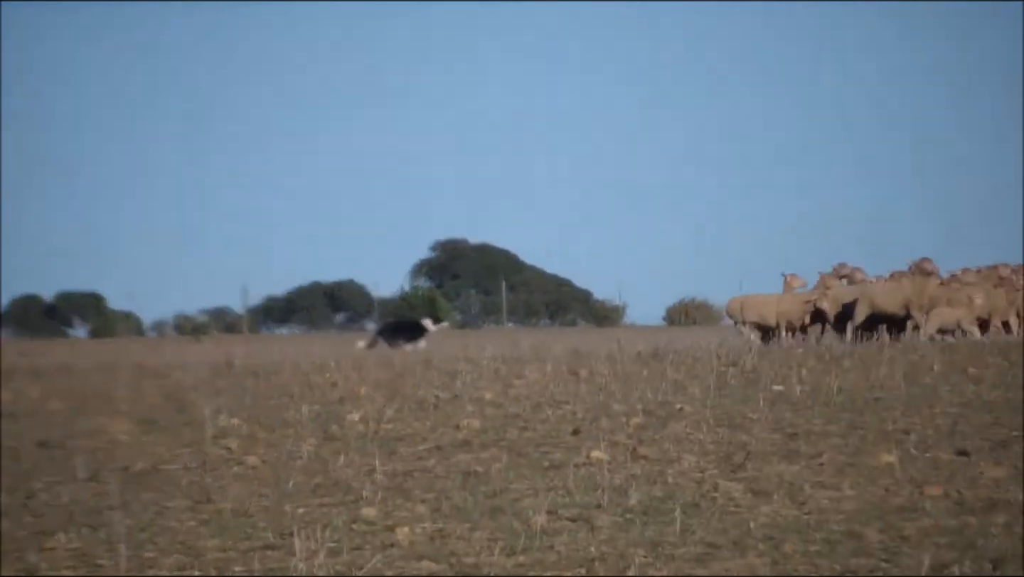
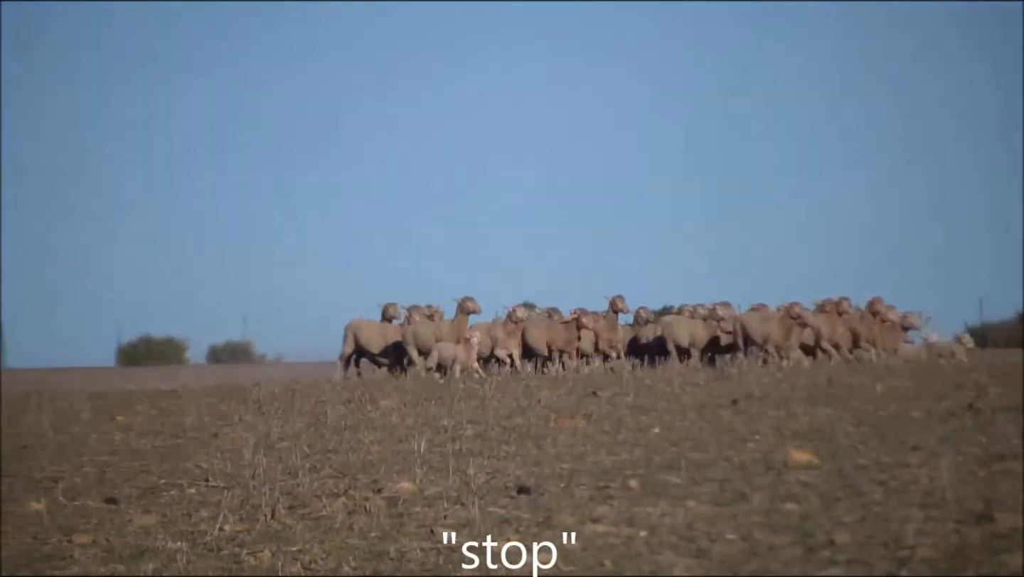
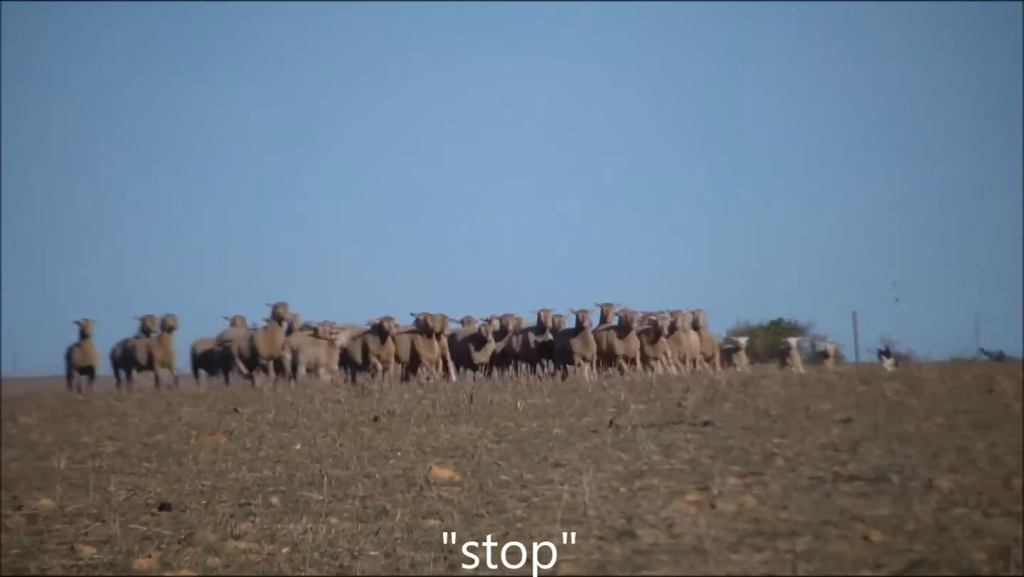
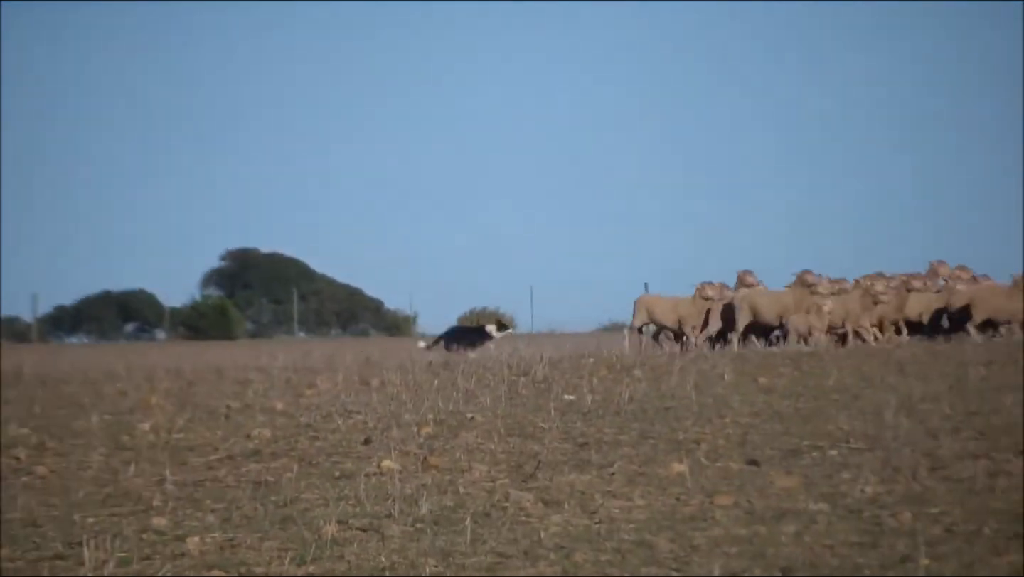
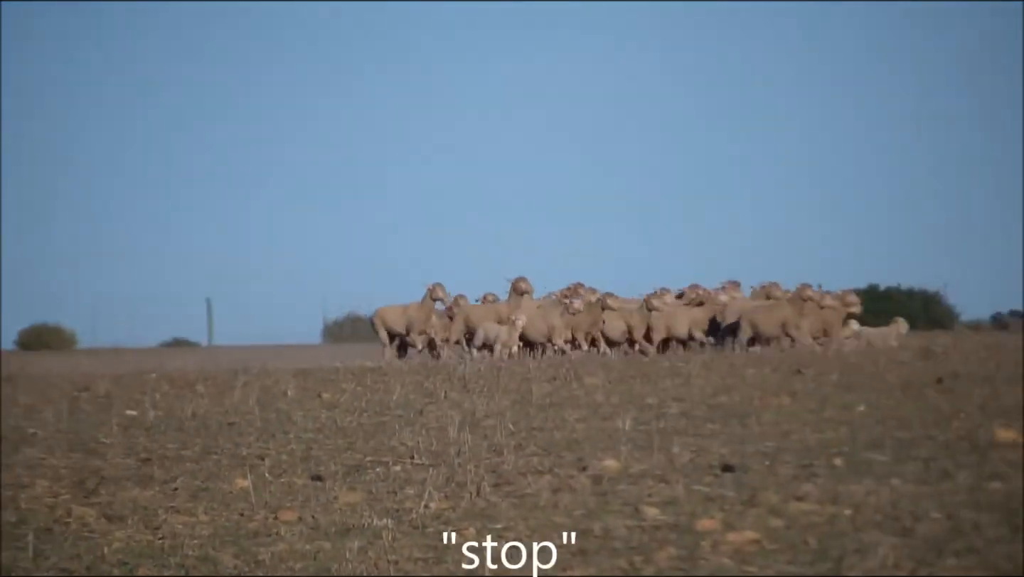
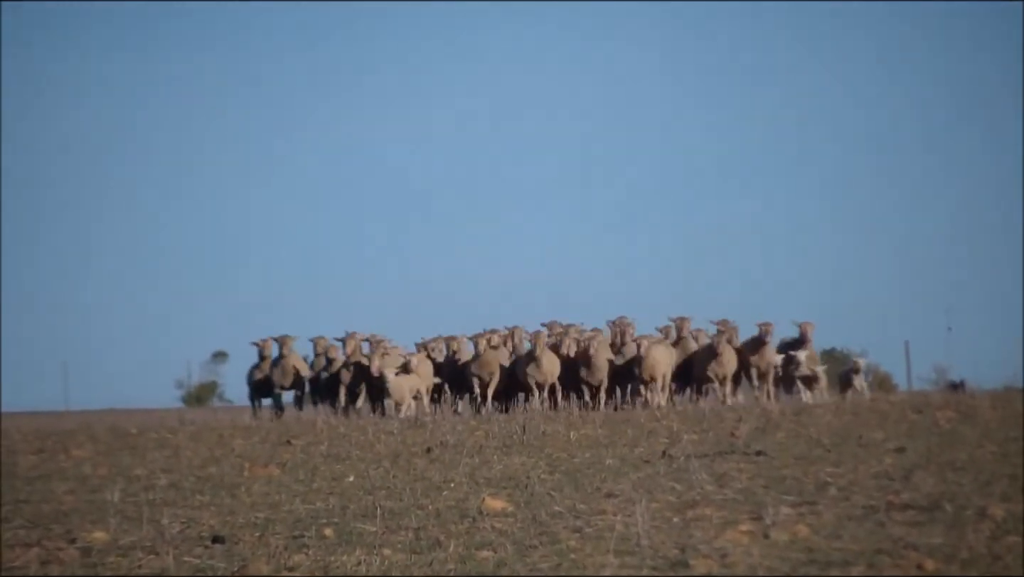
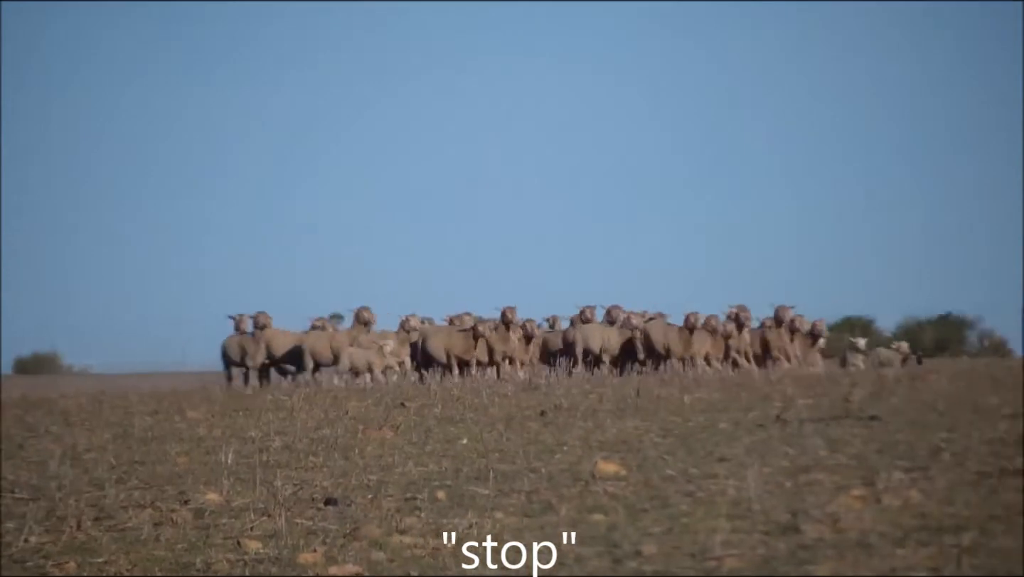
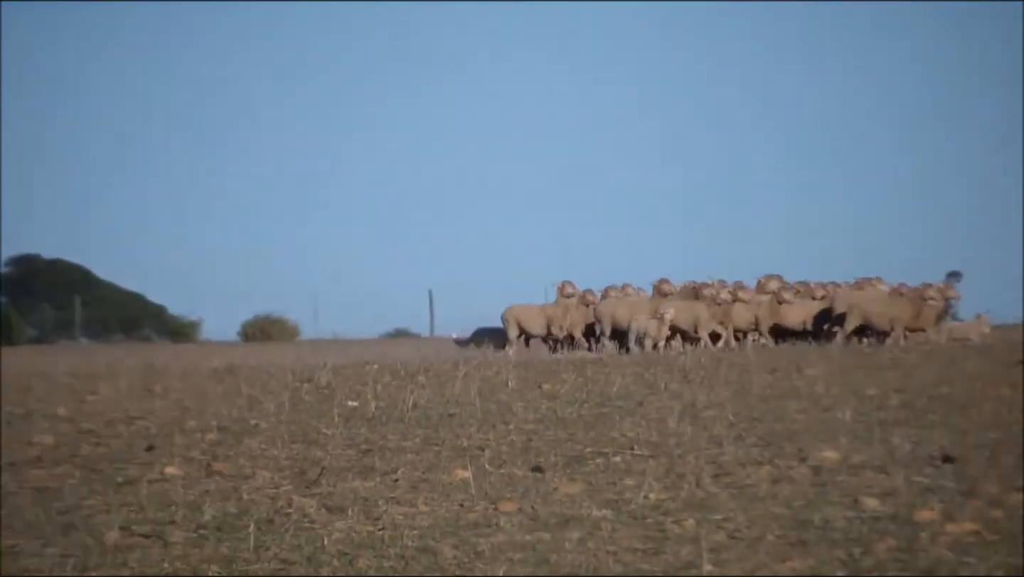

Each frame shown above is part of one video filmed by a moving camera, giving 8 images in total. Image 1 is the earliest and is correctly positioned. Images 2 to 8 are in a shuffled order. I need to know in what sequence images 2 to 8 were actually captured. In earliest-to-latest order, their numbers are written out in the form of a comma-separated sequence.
4, 8, 5, 2, 7, 3, 6
